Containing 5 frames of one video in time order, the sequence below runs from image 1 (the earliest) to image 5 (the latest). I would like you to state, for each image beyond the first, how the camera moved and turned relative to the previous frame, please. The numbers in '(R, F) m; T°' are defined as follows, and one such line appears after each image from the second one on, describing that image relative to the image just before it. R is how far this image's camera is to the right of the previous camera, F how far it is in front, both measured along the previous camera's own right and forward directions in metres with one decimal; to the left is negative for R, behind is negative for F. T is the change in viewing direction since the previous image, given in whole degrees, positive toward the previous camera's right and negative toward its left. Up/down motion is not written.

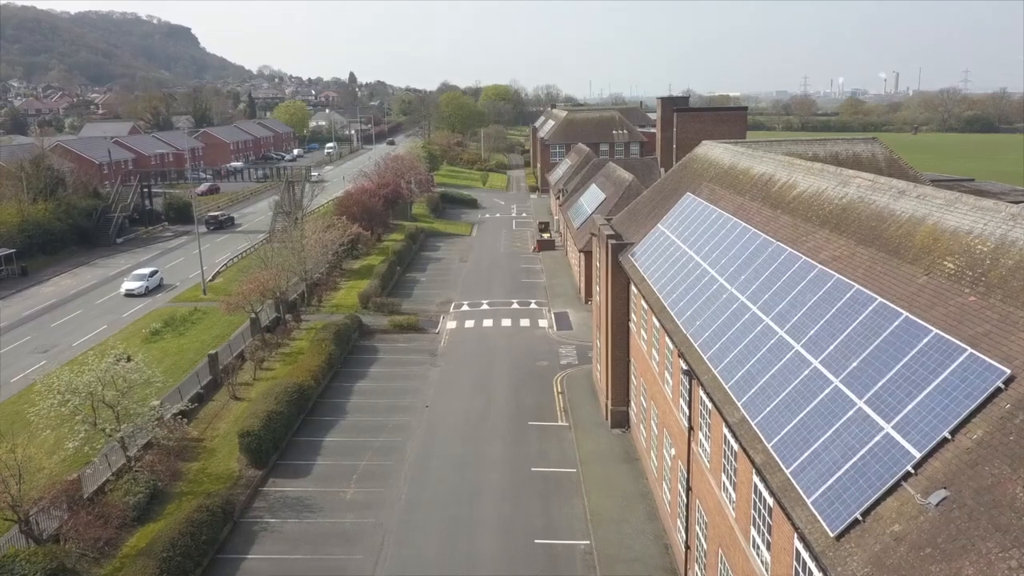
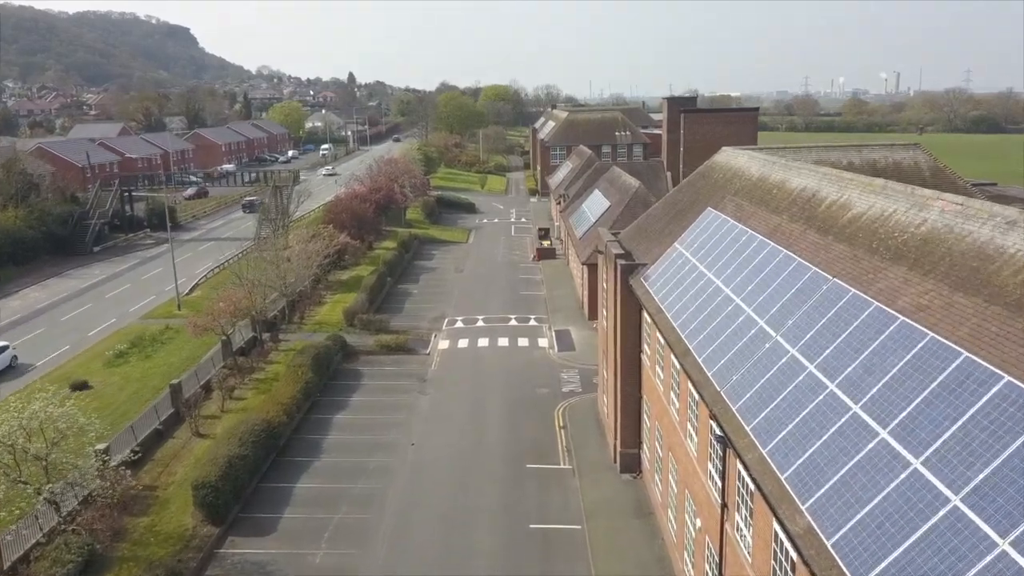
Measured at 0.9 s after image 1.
(+0.1, +3.0) m; 0°
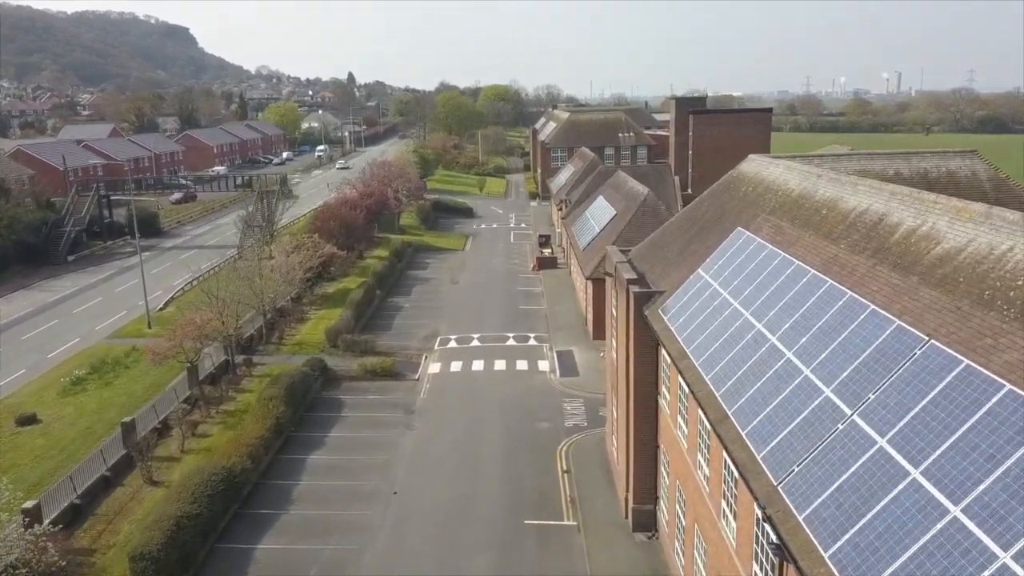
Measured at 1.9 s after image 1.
(+0.1, +3.0) m; 0°
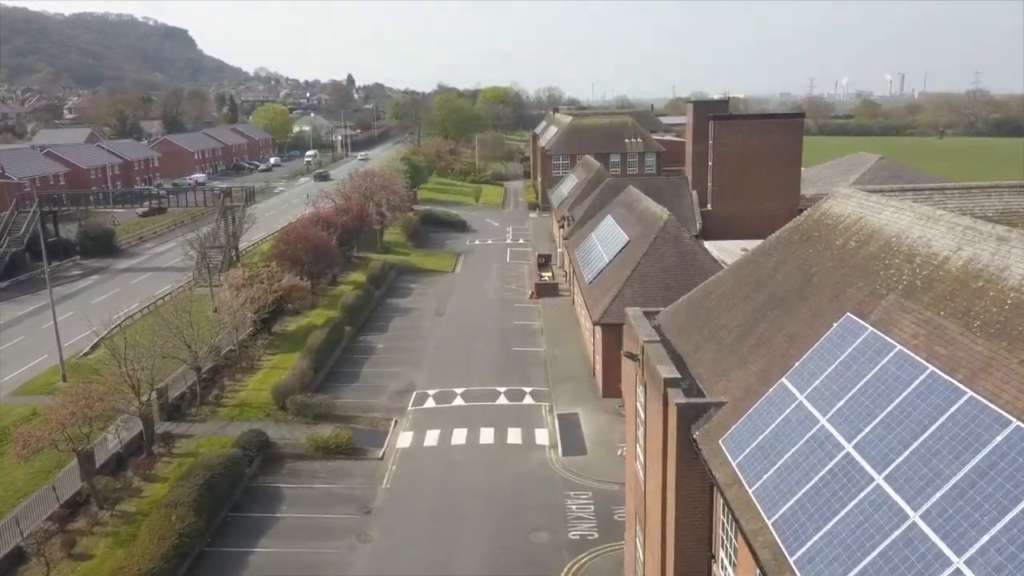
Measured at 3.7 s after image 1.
(+0.3, +6.4) m; 0°
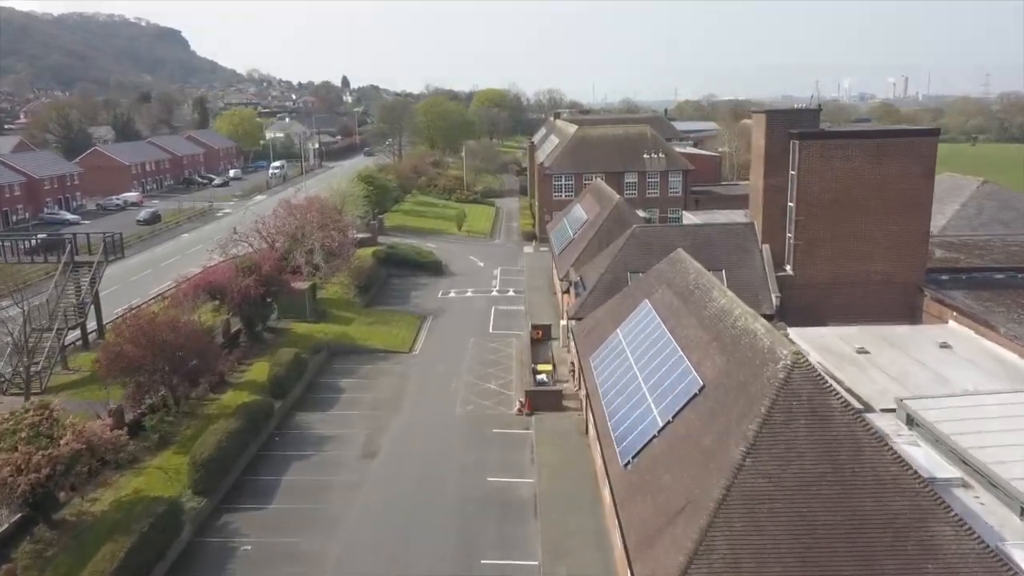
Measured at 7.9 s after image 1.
(+0.7, +15.5) m; 0°
